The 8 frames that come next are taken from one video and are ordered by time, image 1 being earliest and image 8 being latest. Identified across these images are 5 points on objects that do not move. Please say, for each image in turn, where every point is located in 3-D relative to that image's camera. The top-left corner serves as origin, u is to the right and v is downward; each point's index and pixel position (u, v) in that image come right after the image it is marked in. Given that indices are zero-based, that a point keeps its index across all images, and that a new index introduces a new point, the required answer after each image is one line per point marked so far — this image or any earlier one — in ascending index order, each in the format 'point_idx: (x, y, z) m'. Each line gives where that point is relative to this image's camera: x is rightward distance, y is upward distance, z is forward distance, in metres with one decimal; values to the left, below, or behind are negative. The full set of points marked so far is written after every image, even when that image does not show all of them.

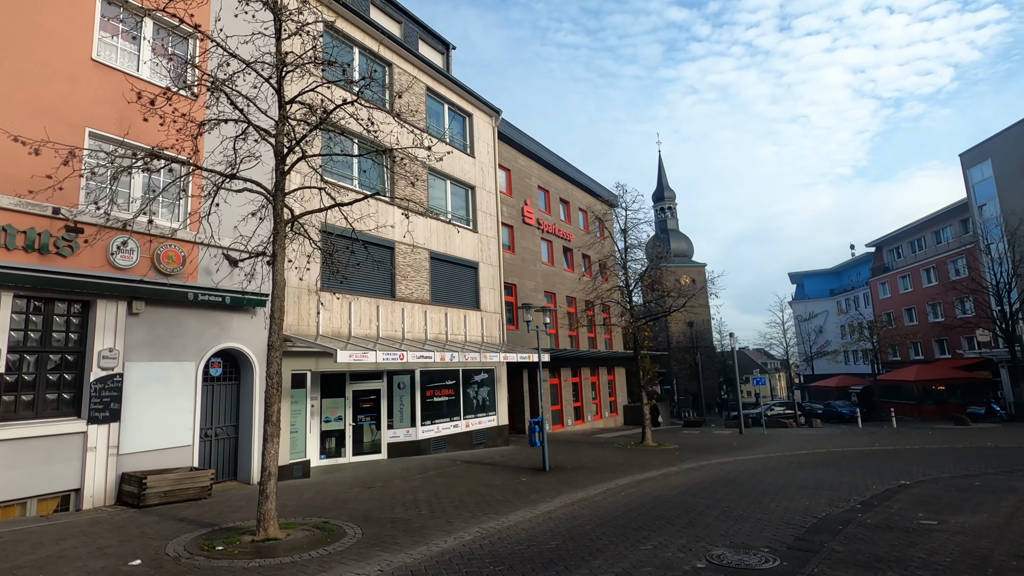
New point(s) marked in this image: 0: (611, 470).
0: (+2.6, -4.8, +13.8) m
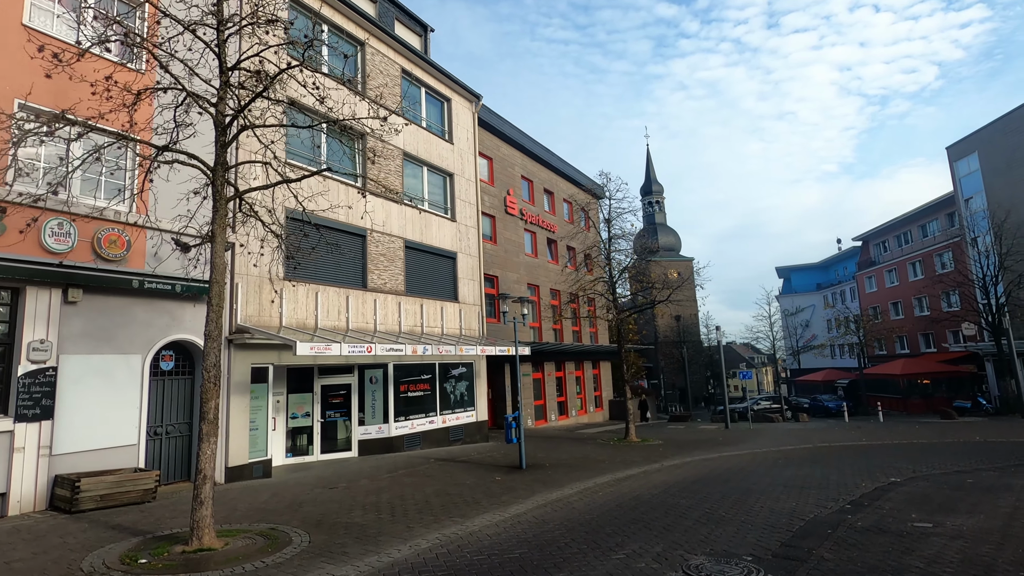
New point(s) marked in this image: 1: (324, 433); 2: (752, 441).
0: (+2.0, -4.6, +13.2) m
1: (-5.1, -4.0, +14.3) m
2: (+8.8, -5.6, +19.0) m
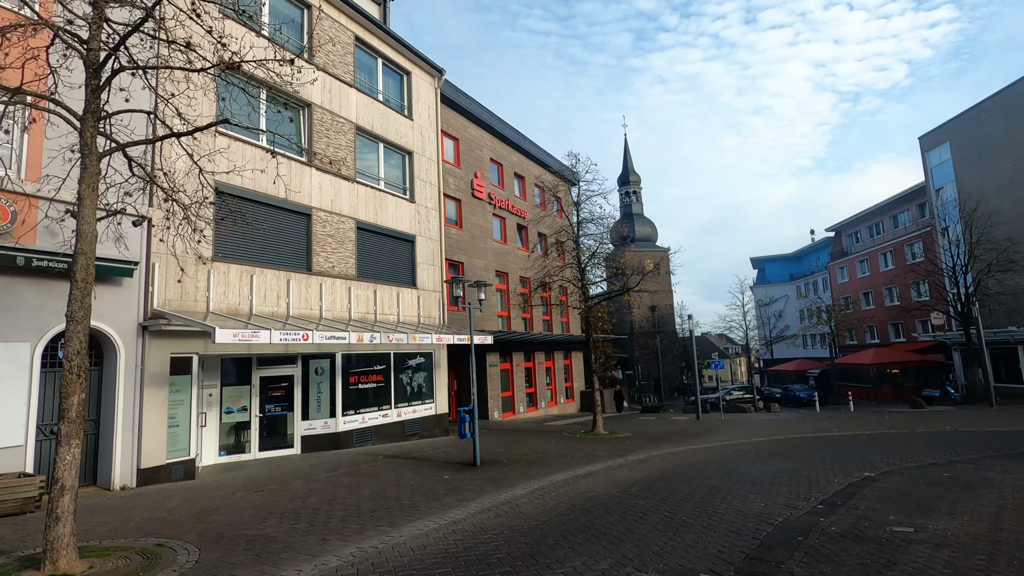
0: (+0.9, -4.2, +12.3) m
1: (-6.3, -3.6, +13.1) m
2: (+7.5, -5.1, +18.5) m
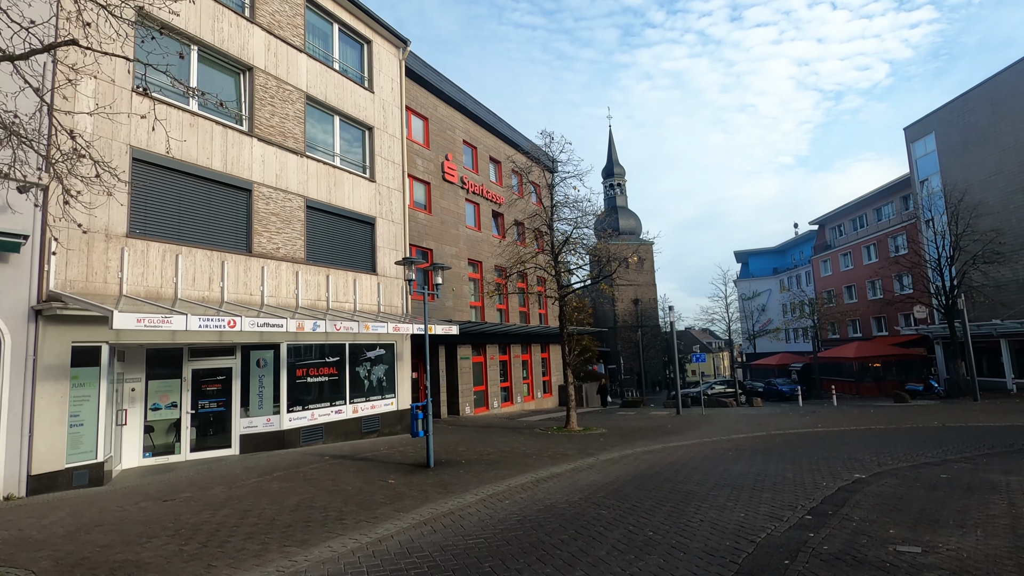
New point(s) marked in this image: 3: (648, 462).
0: (0.0, -3.8, +11.2) m
1: (-7.2, -3.2, +11.8) m
2: (+6.5, -4.7, +17.5) m
3: (+2.9, -3.7, +11.1) m
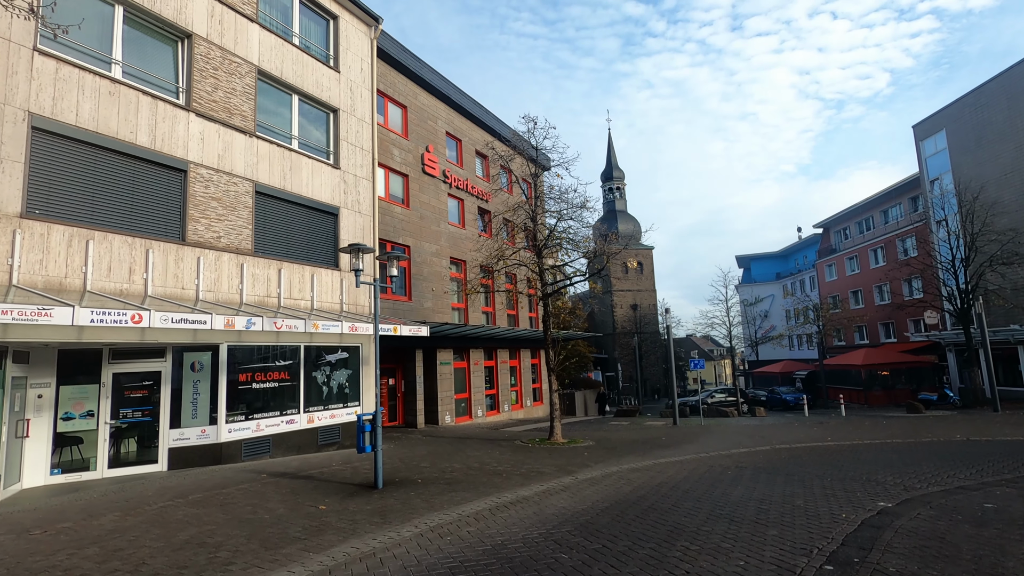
0: (-0.7, -3.7, +9.7) m
1: (-7.8, -3.0, +10.3) m
2: (+5.8, -4.7, +15.9) m
3: (+2.2, -3.6, +9.5) m
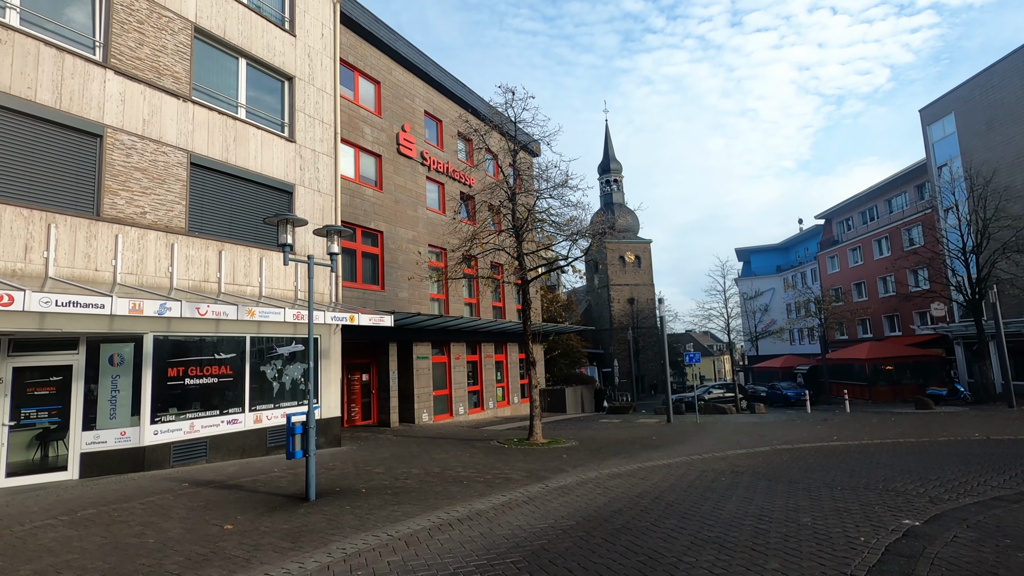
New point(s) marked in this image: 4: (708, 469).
0: (-1.3, -3.3, +8.3) m
1: (-8.5, -2.7, +9.0) m
2: (+5.2, -4.3, +14.6) m
3: (+1.6, -3.2, +8.2) m
4: (+3.8, -3.5, +10.1) m
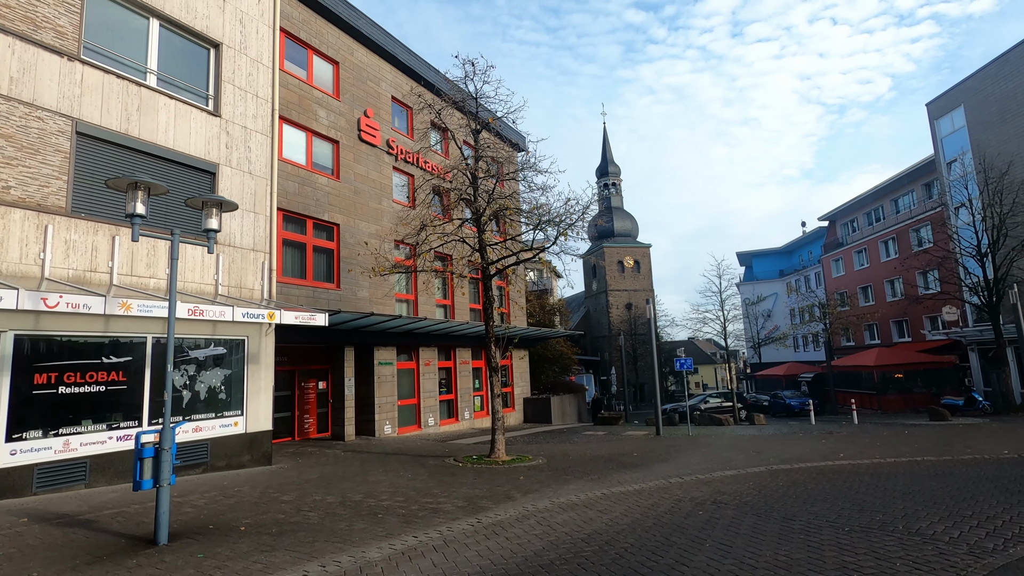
0: (-2.4, -3.1, +6.5) m
1: (-9.6, -2.5, +7.2) m
2: (+4.1, -4.2, +12.7) m
3: (+0.5, -3.0, +6.4) m
4: (+2.7, -3.3, +8.3) m
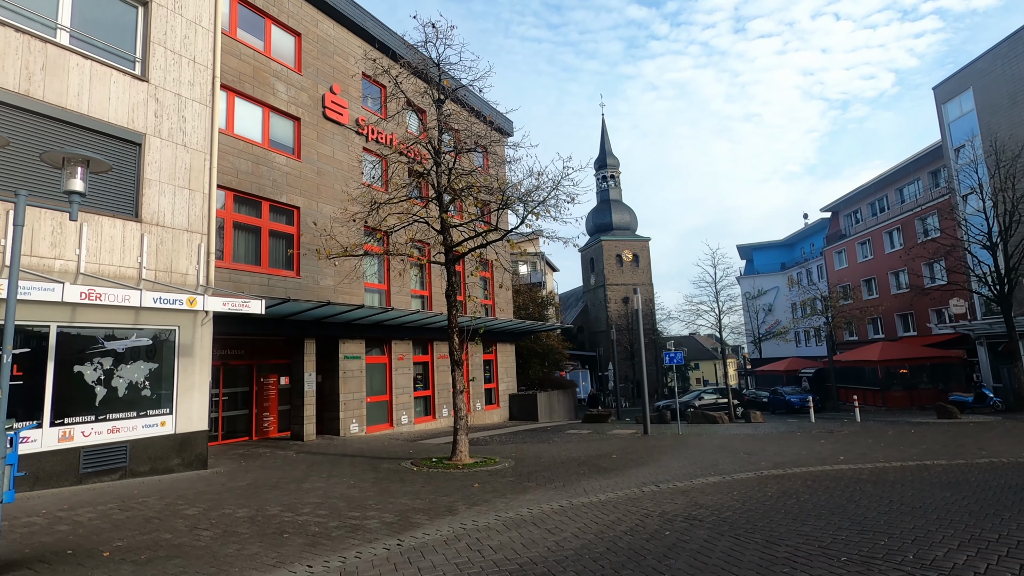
0: (-3.2, -2.8, +5.4) m
1: (-10.4, -2.2, +6.1) m
2: (+3.4, -3.8, +11.5) m
3: (-0.3, -2.7, +5.2) m
4: (+1.9, -3.0, +7.1) m
